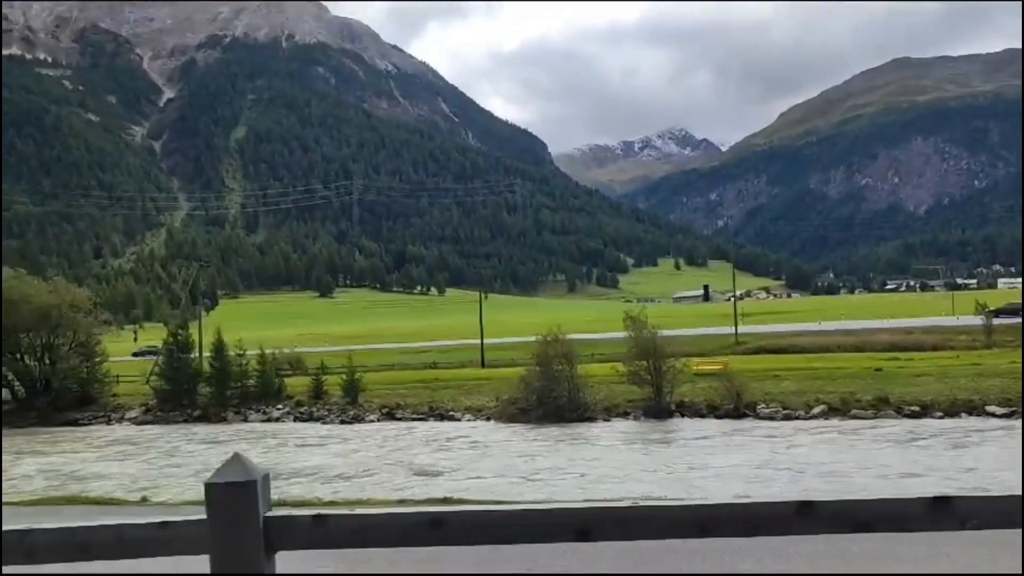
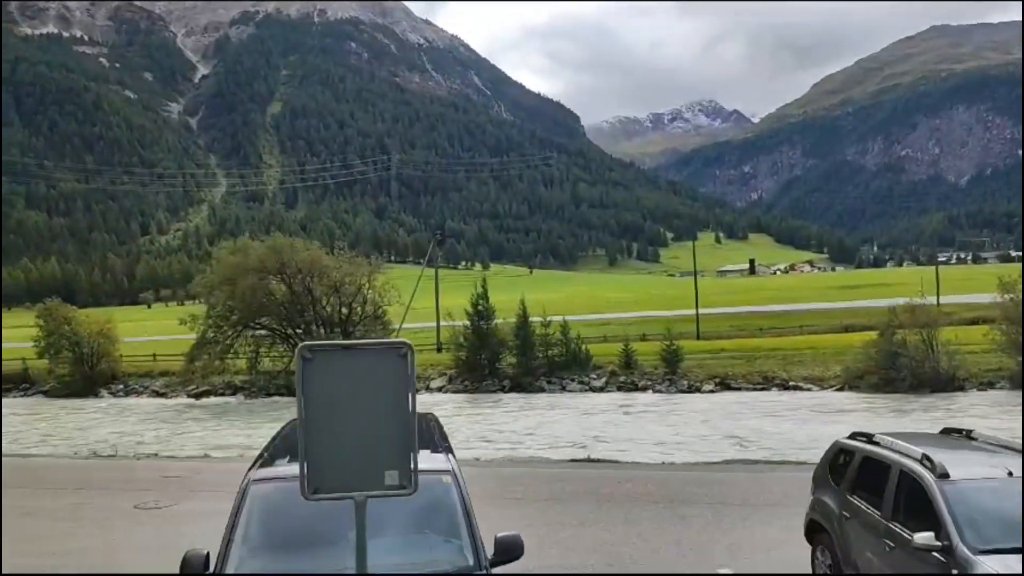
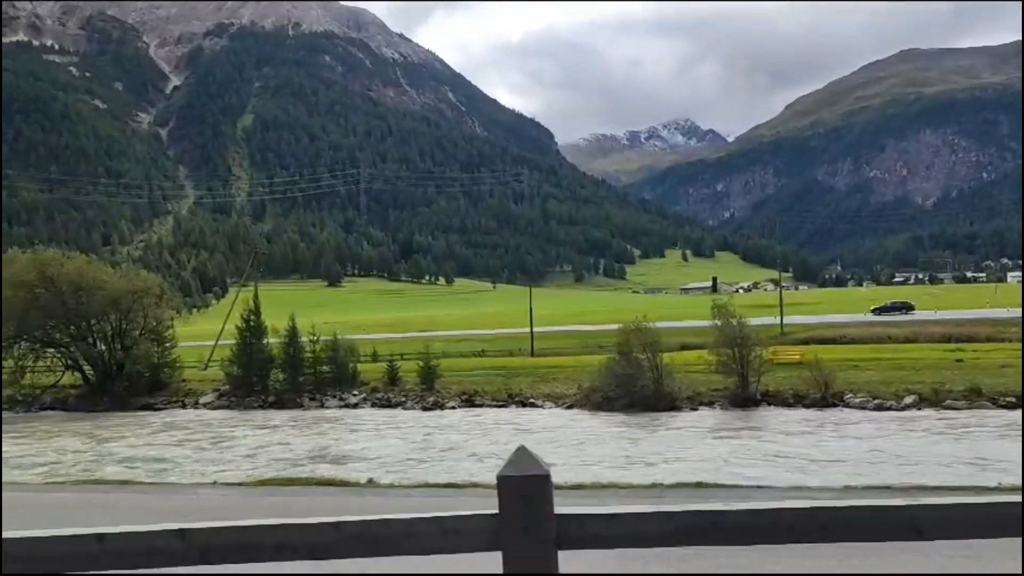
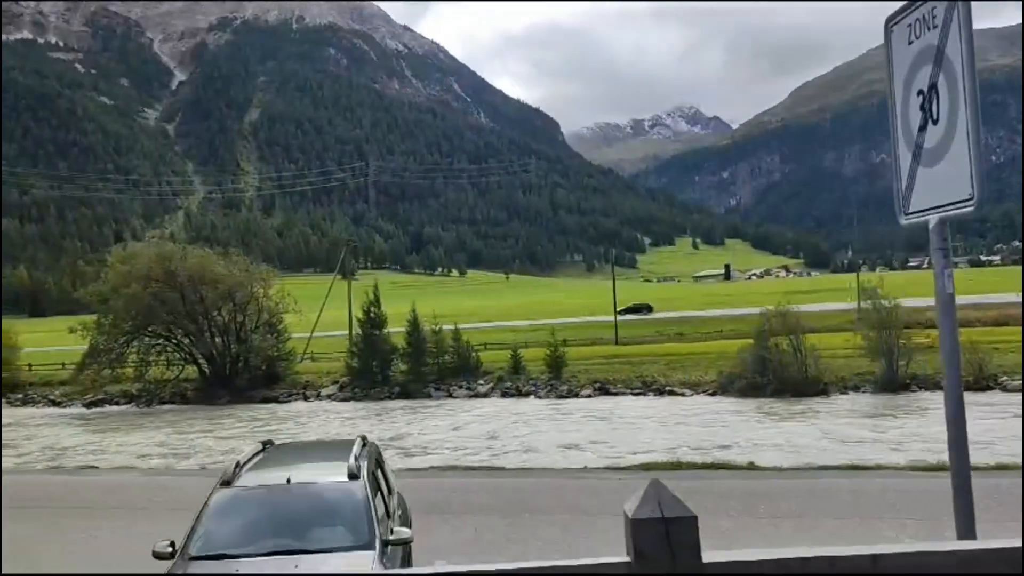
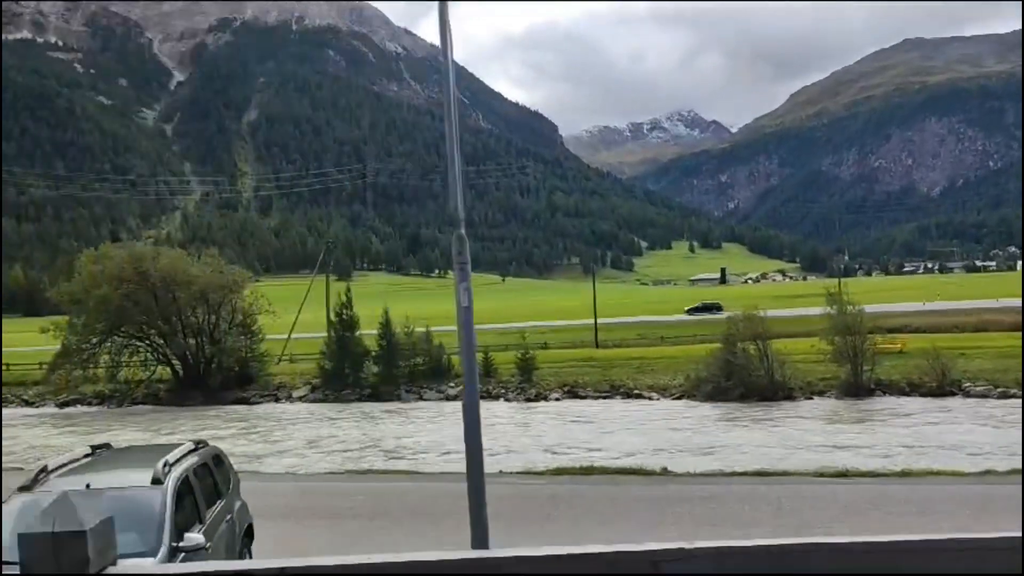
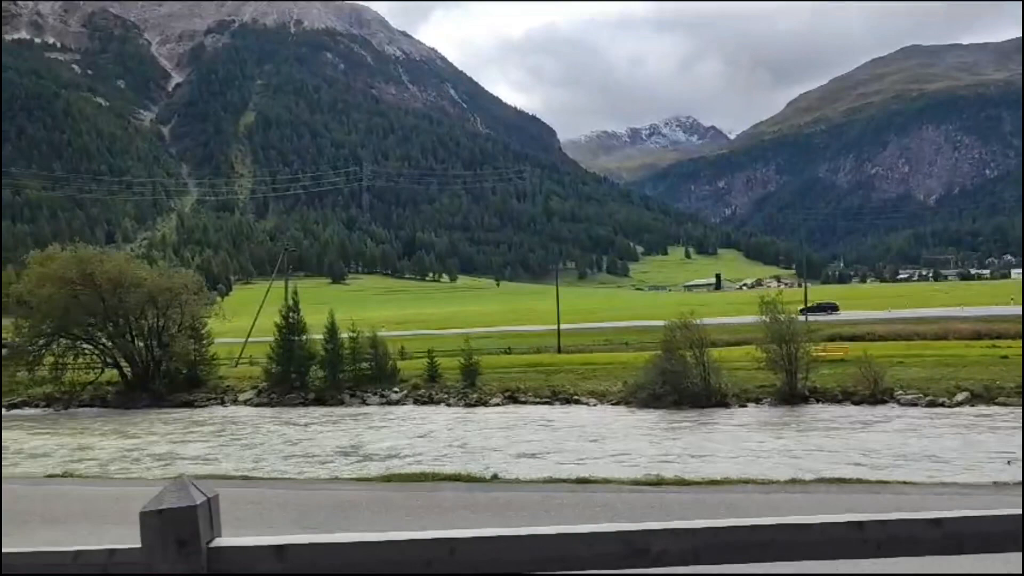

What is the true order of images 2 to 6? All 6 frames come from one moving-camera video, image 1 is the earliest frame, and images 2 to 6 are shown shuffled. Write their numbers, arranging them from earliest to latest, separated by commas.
3, 6, 5, 4, 2
